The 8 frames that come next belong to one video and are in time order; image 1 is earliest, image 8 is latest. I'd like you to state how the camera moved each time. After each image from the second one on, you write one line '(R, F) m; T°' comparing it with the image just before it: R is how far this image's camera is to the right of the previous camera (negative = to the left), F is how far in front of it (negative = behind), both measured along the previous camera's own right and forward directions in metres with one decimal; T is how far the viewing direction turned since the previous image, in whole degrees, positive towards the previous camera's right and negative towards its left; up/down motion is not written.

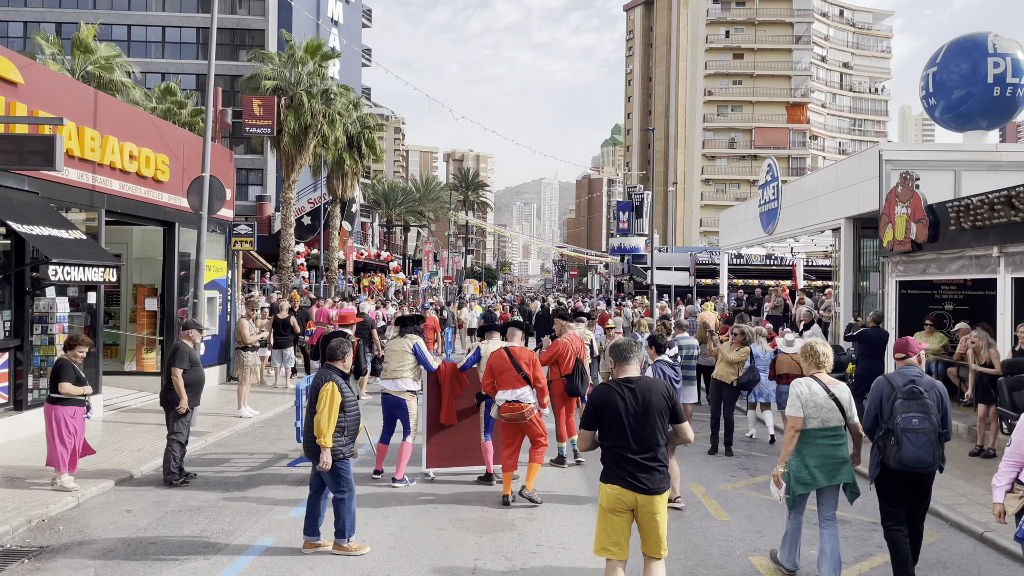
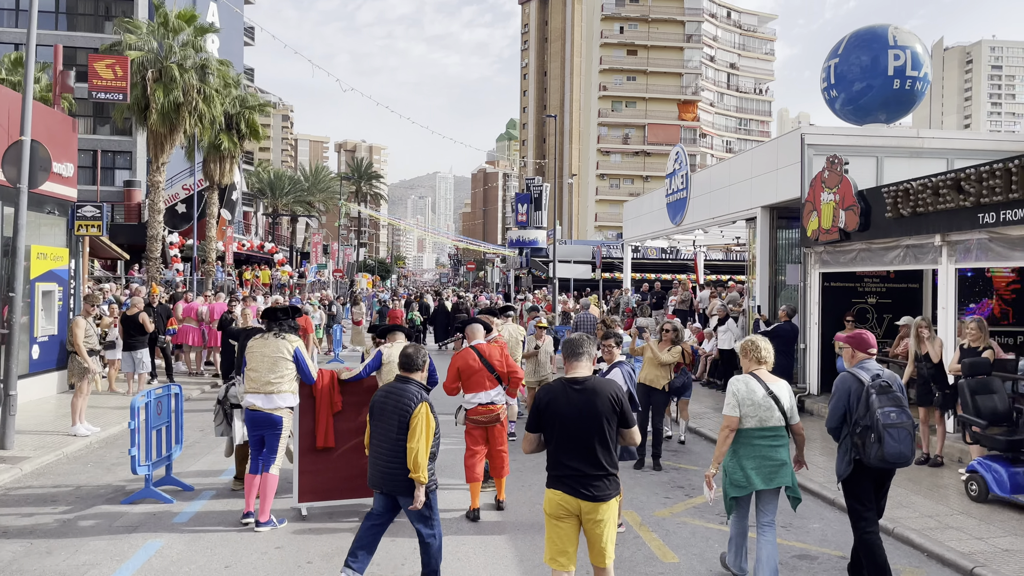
(0.0, +1.7) m; +8°
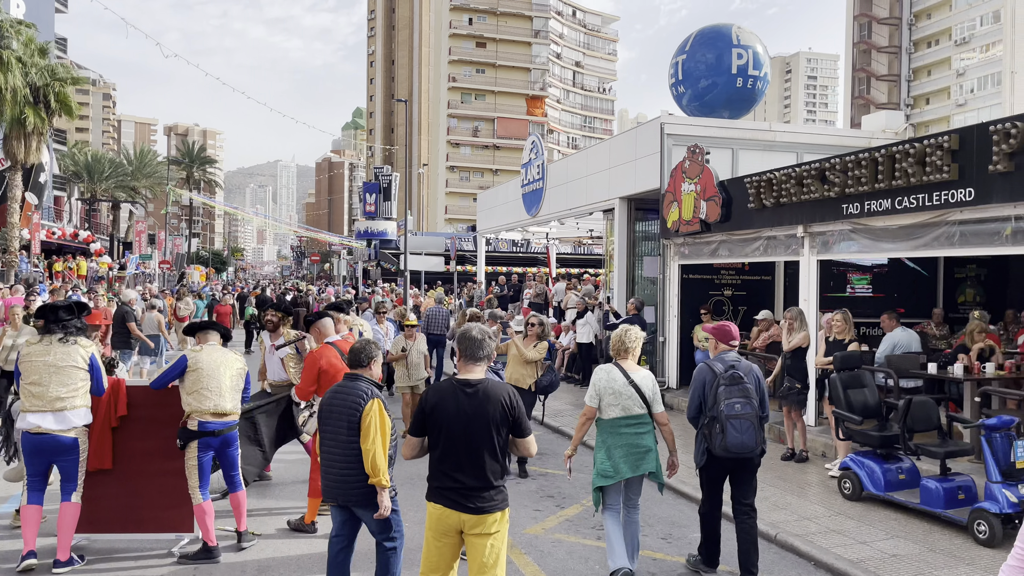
(0.0, +1.0) m; +11°
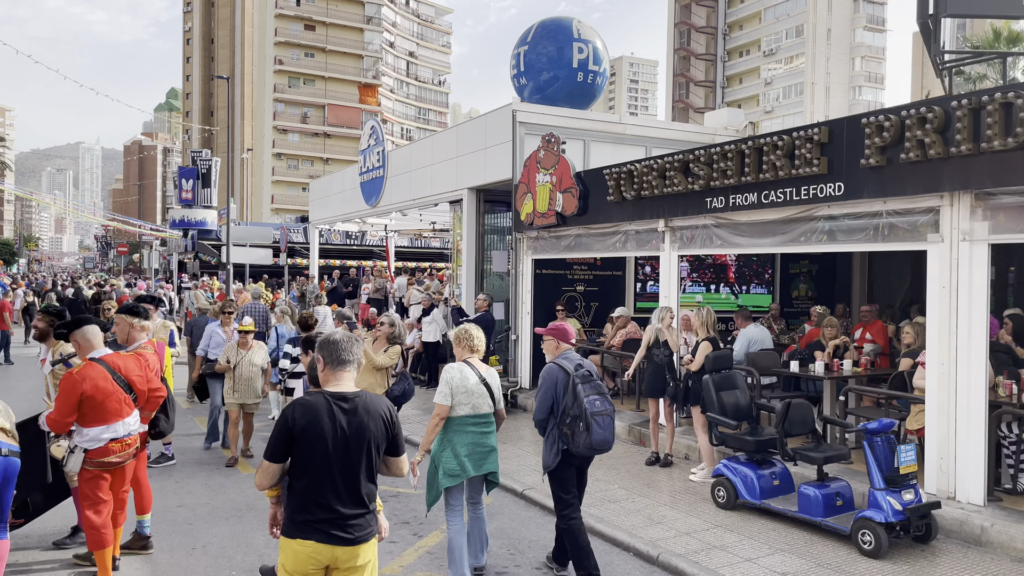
(-0.2, +1.0) m; +12°
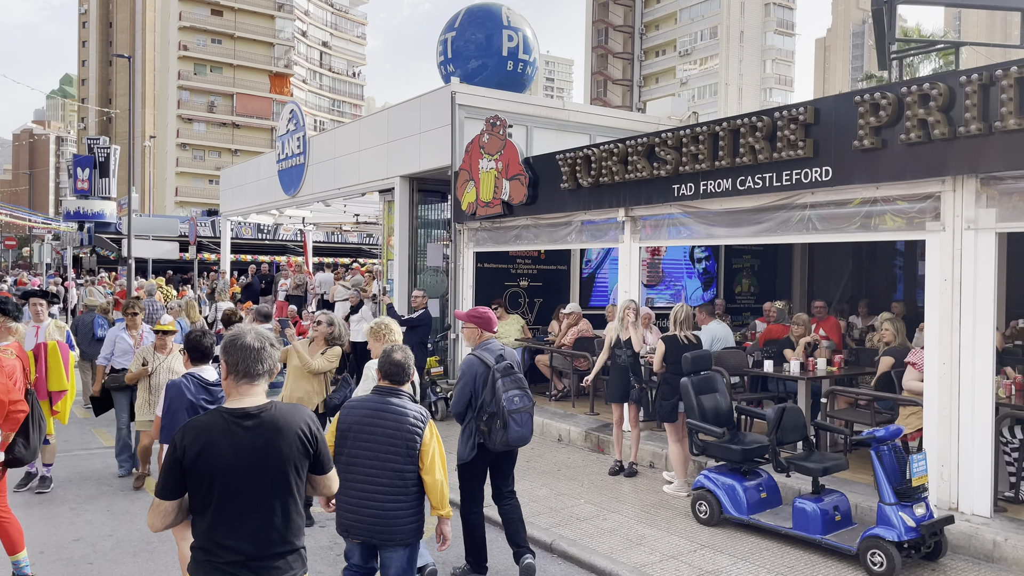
(-0.4, +0.9) m; +6°
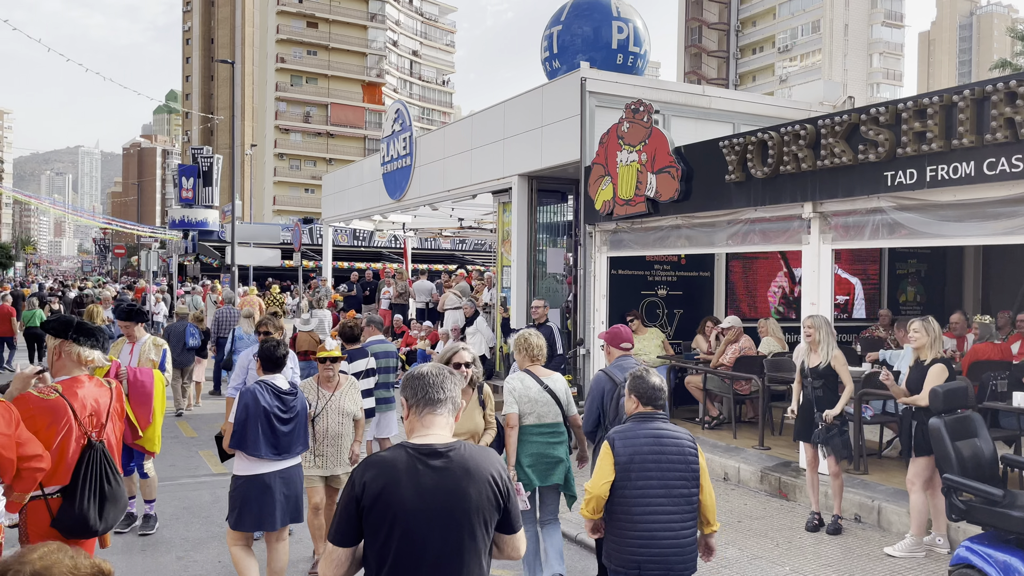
(-0.7, +1.3) m; -6°
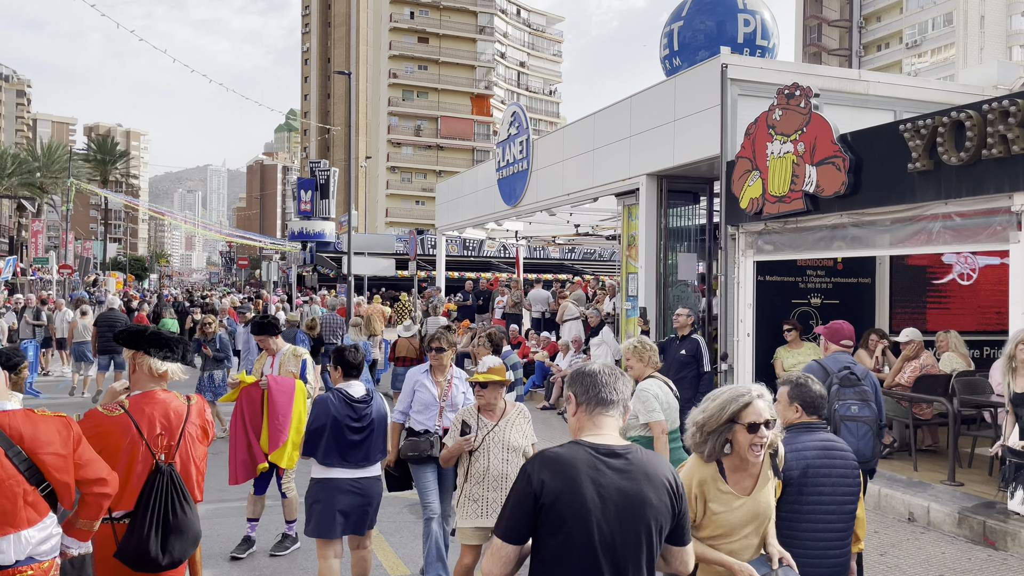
(-0.3, +0.8) m; -8°
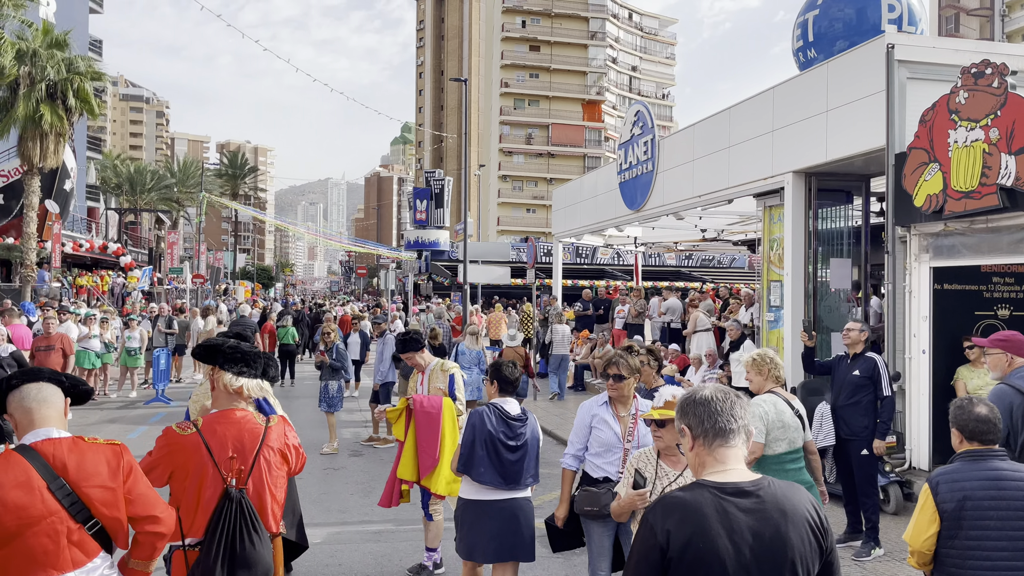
(-0.3, +0.7) m; -8°
